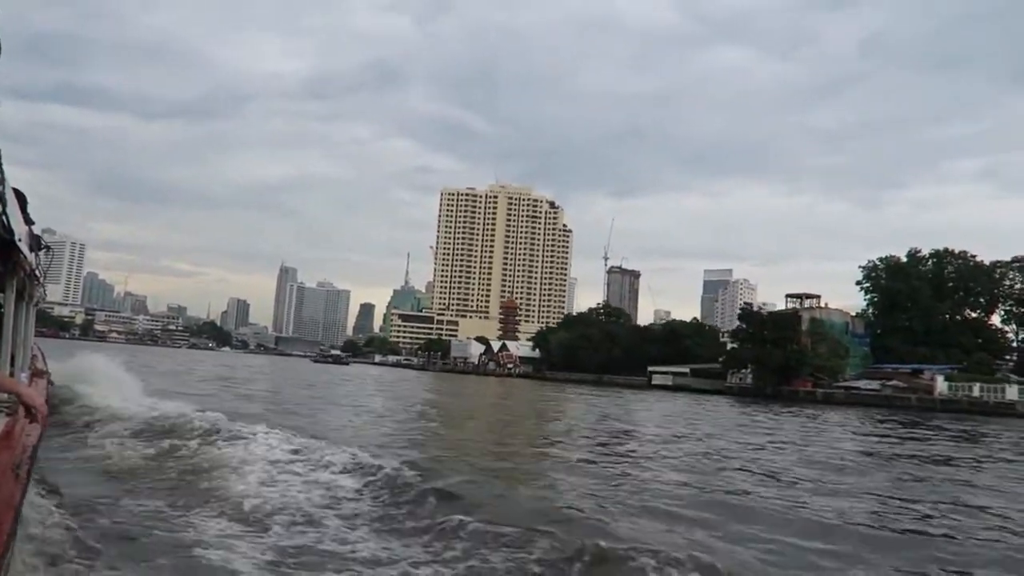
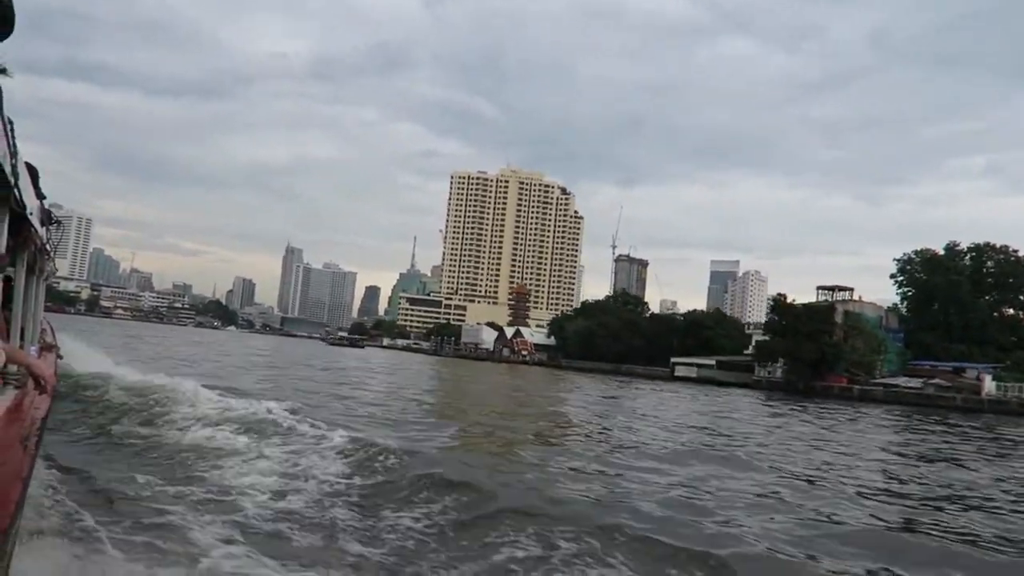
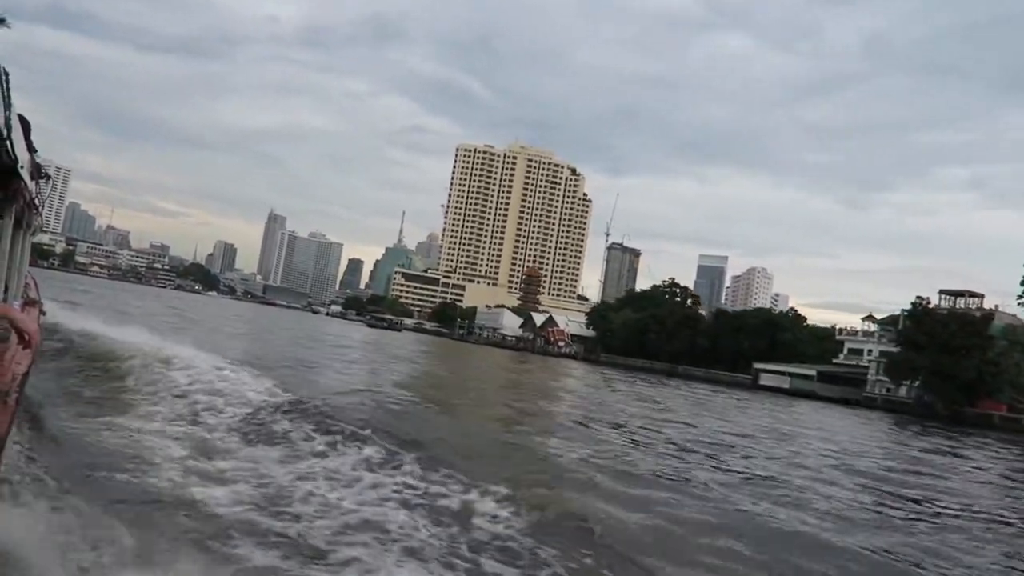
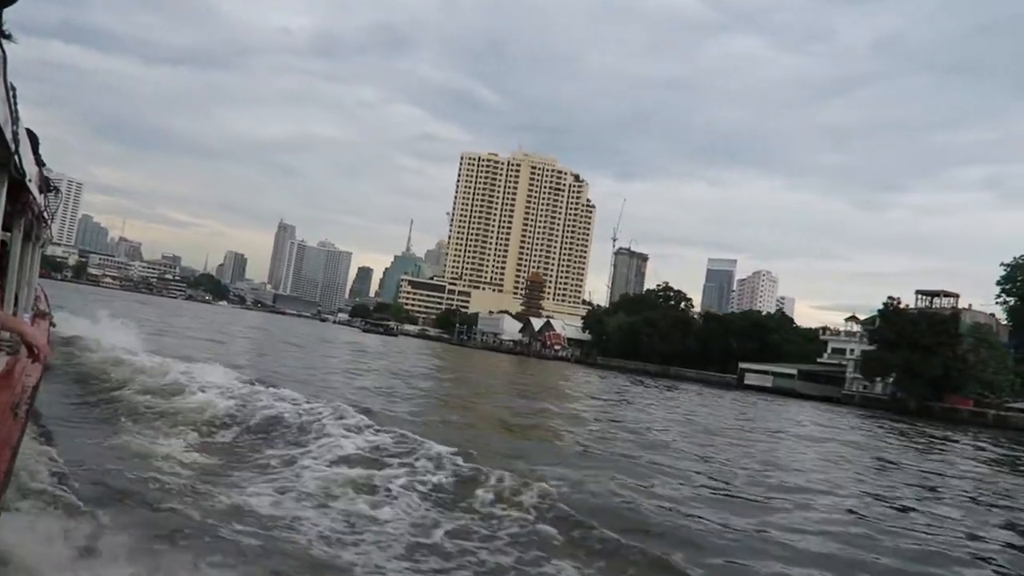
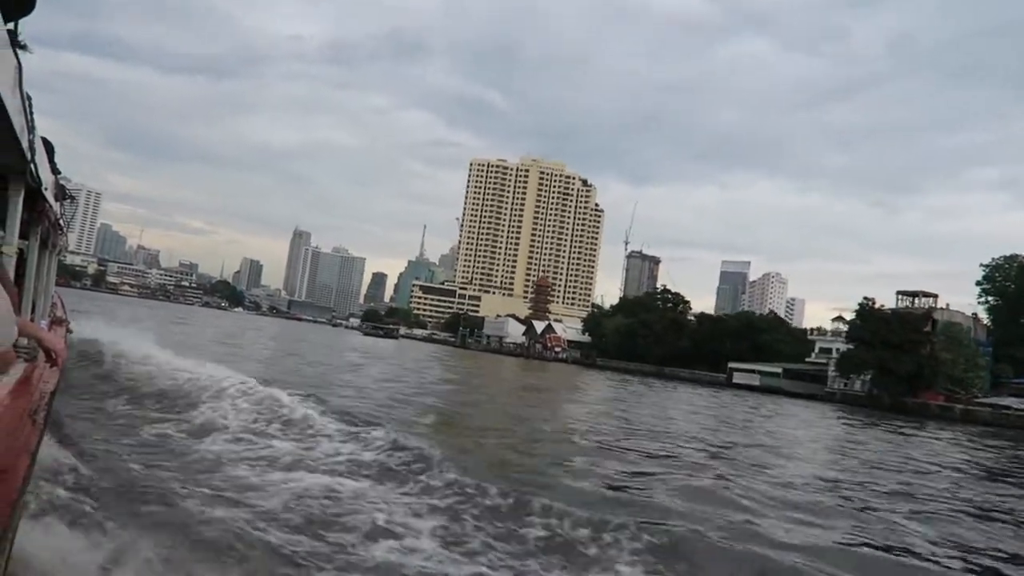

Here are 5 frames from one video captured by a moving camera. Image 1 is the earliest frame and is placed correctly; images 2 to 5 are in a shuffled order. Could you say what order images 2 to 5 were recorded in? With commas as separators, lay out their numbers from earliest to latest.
2, 5, 4, 3
